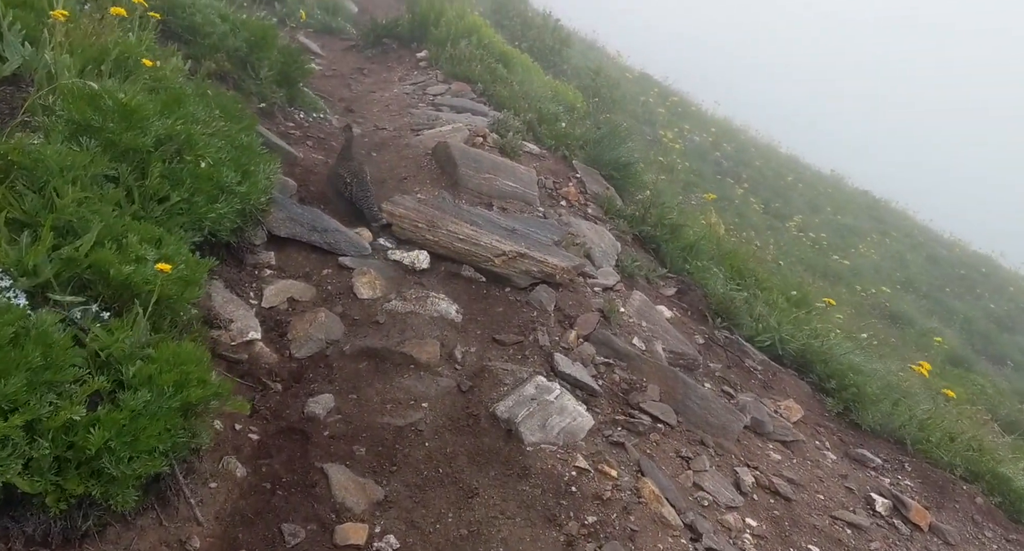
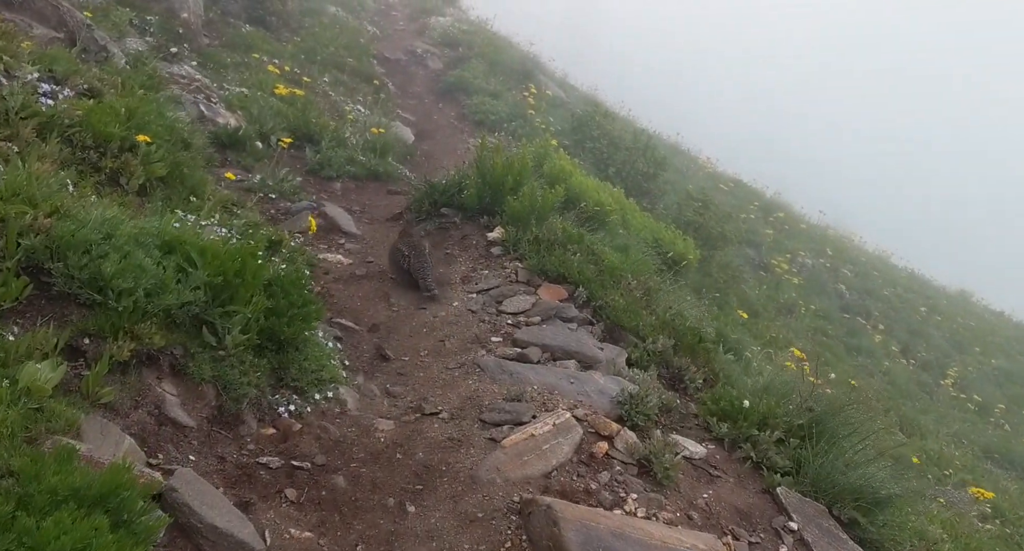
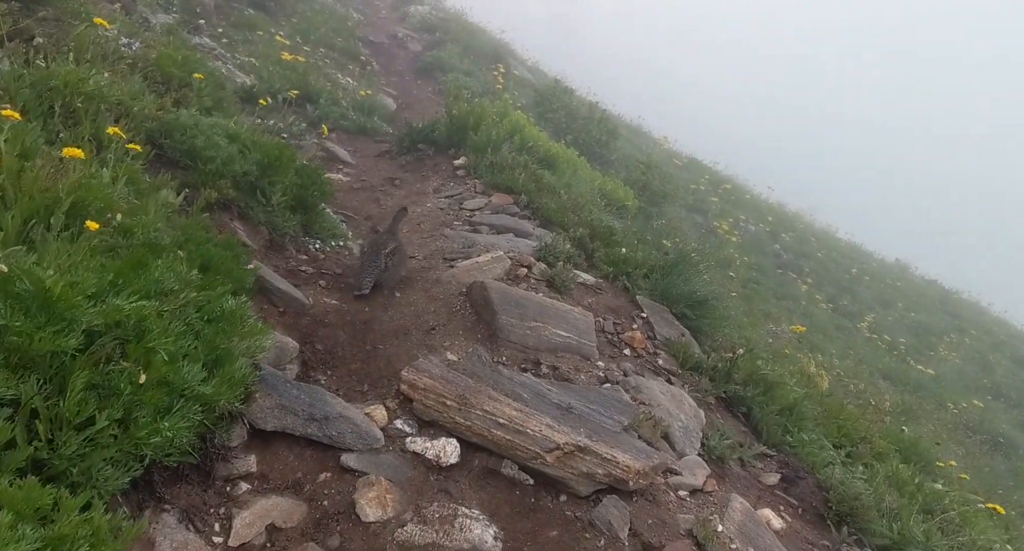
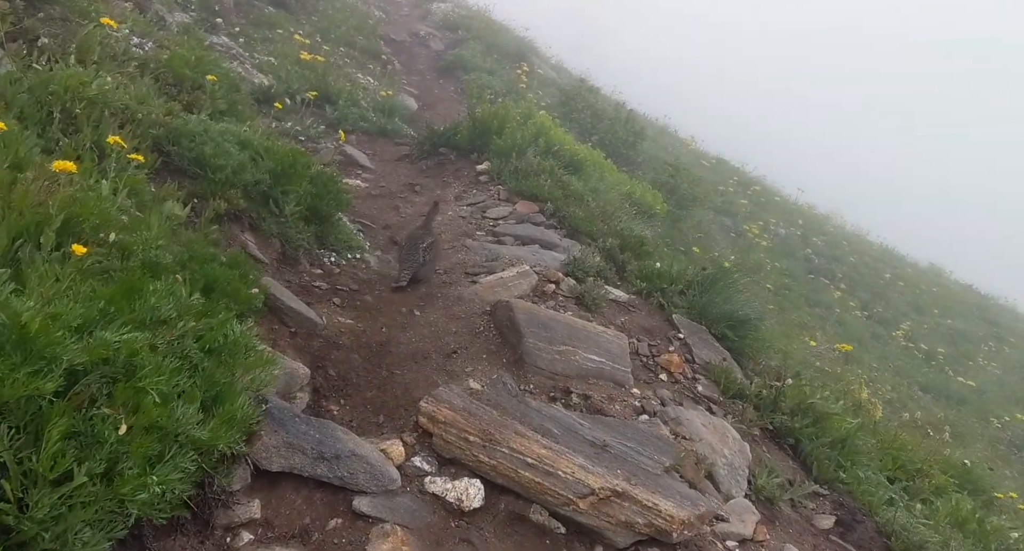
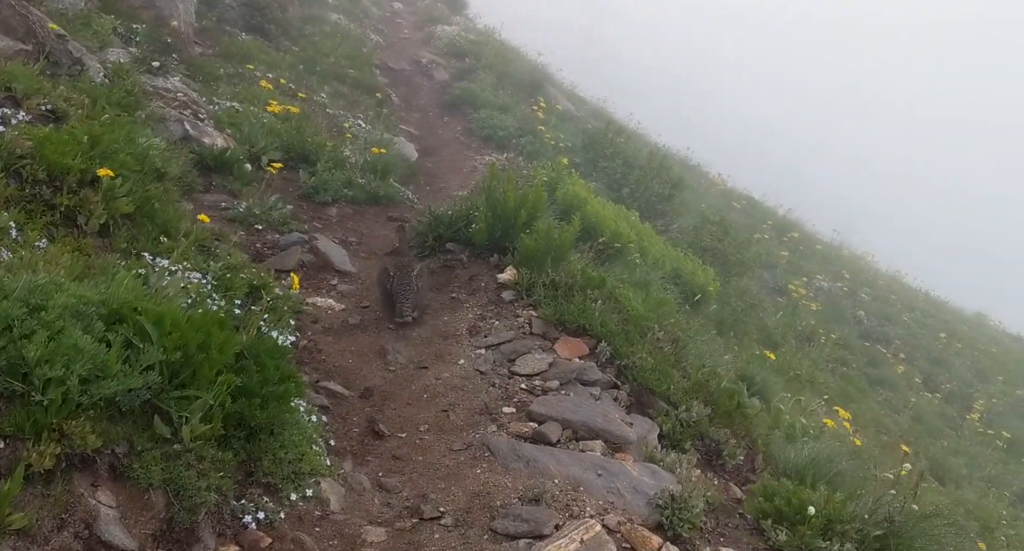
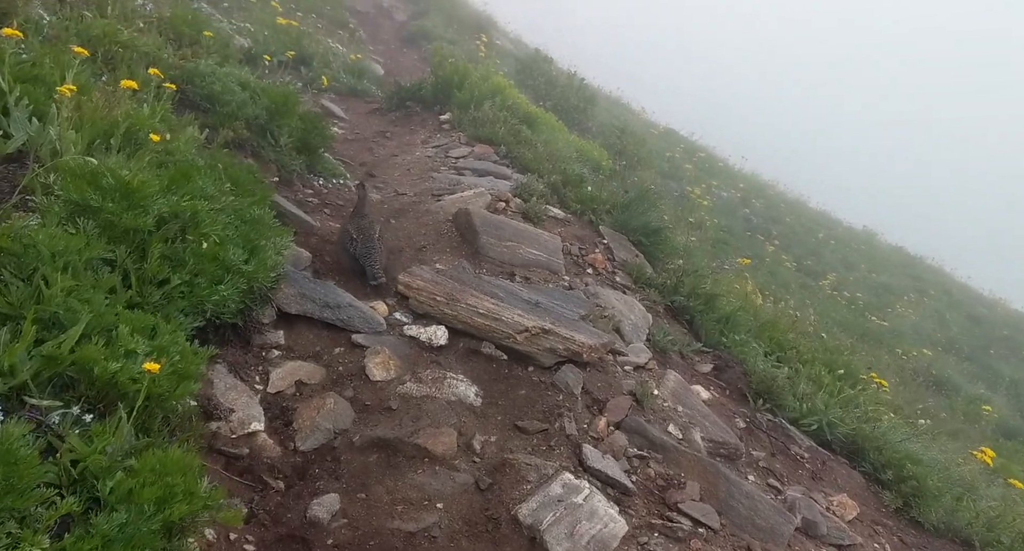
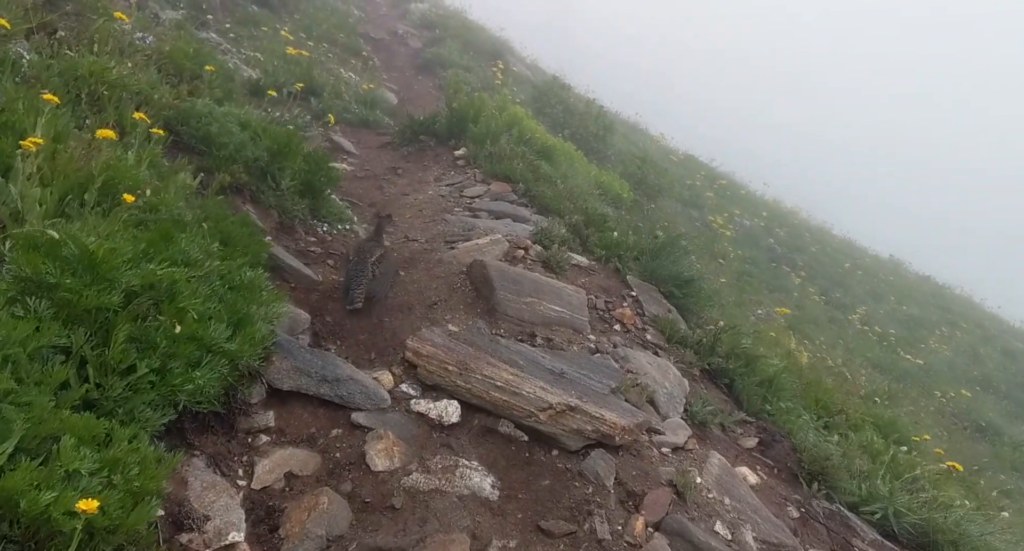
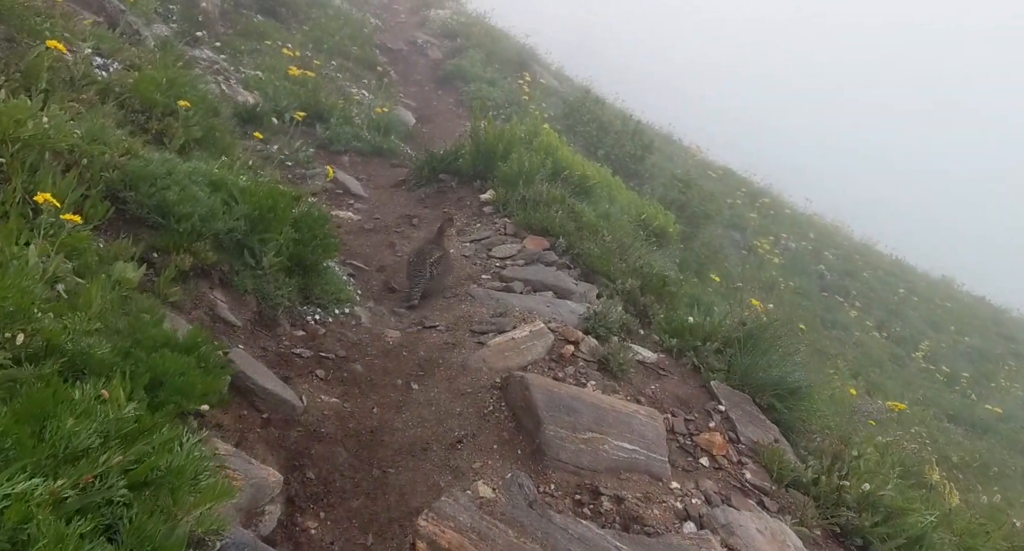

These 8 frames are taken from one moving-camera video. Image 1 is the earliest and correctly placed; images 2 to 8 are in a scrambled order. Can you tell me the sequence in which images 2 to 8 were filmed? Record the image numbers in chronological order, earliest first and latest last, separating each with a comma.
6, 7, 3, 4, 8, 2, 5
